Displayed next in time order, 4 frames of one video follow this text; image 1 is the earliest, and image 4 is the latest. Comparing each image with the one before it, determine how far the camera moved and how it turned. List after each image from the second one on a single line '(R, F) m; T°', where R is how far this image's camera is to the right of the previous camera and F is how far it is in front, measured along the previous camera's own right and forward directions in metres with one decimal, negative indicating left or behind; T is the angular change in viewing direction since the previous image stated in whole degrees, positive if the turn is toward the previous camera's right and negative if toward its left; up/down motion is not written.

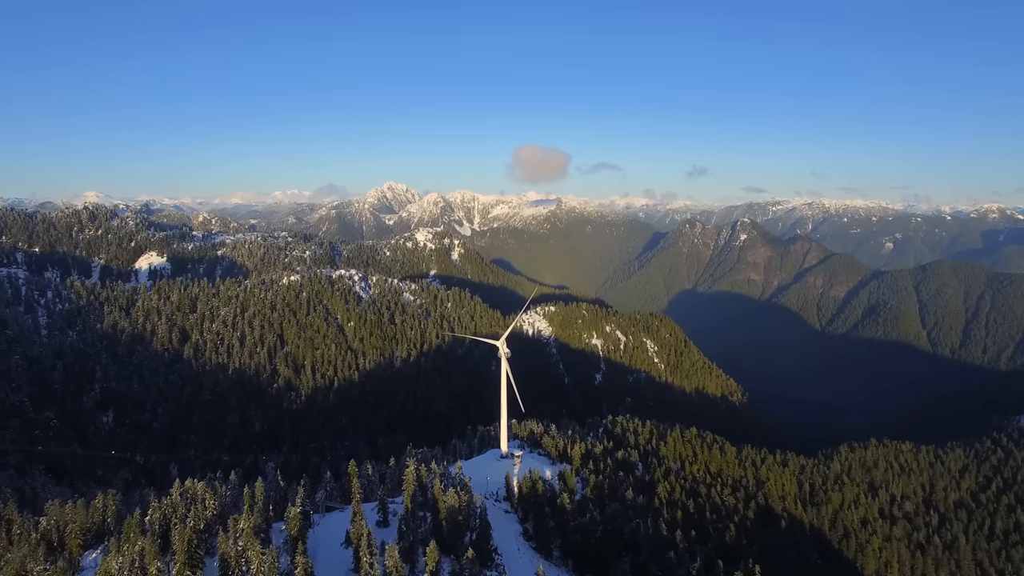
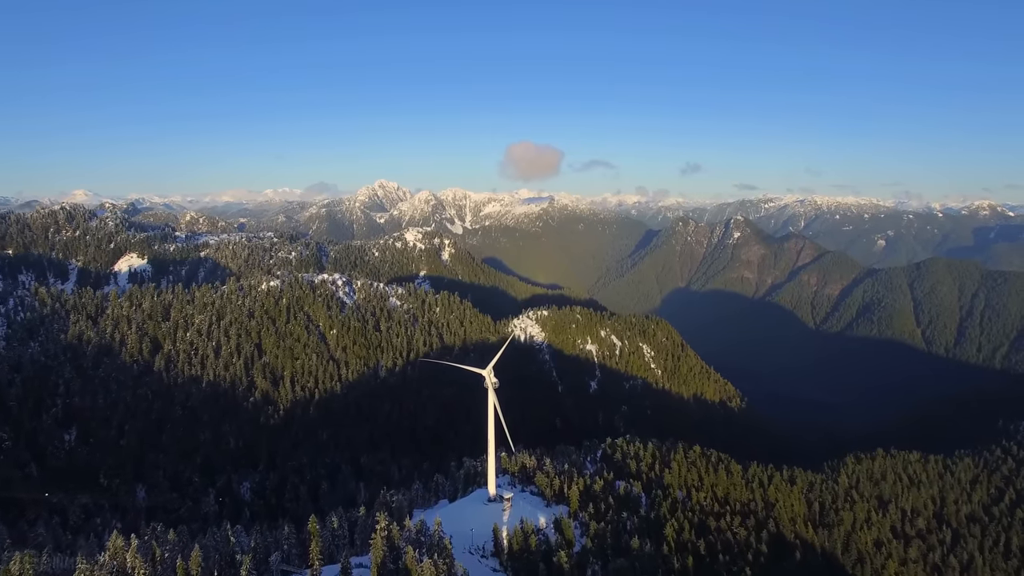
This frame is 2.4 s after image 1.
(+0.4, +7.2) m; +1°
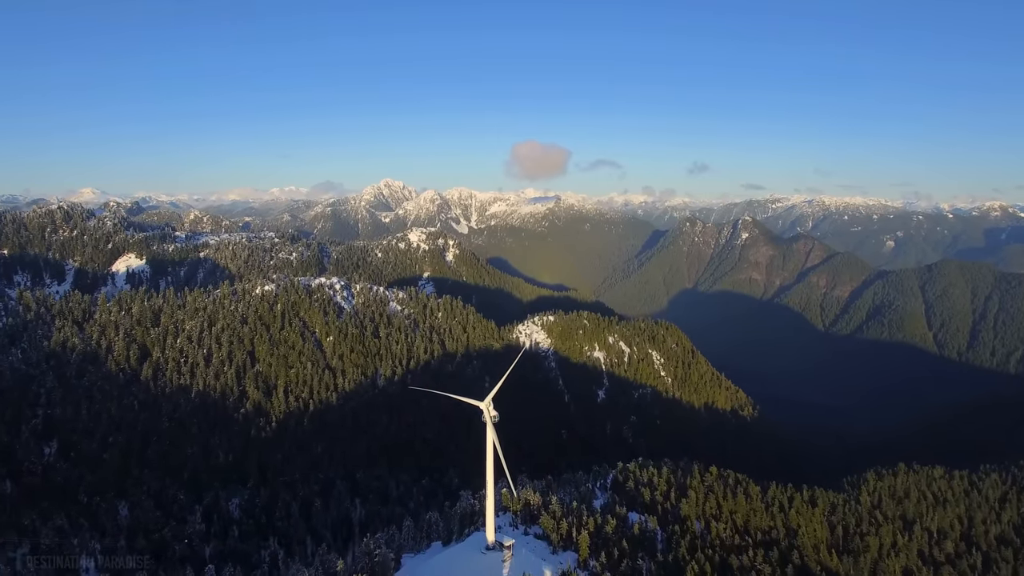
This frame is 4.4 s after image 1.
(+0.2, +6.3) m; 0°
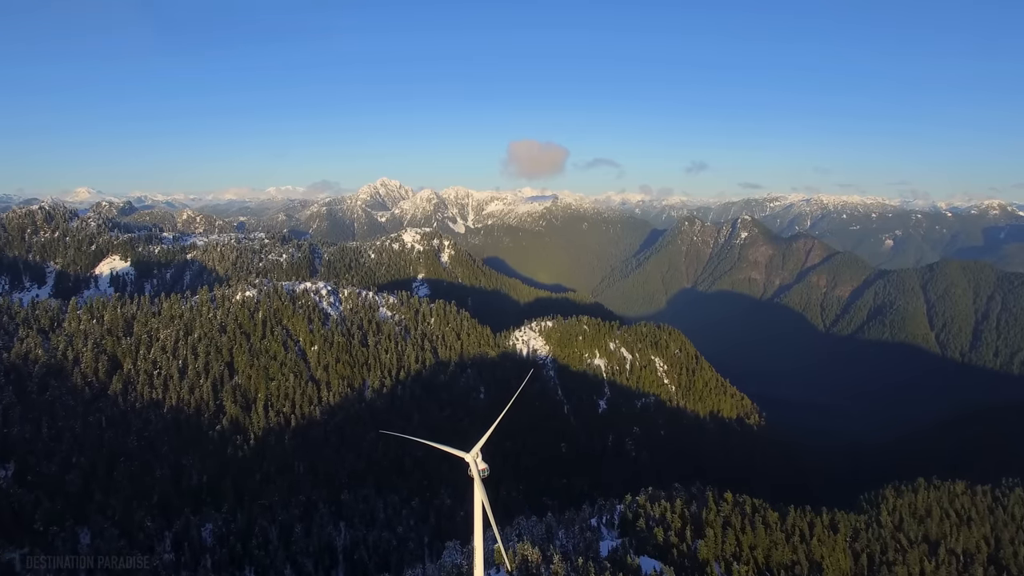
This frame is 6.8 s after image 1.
(+0.2, +8.1) m; 0°
